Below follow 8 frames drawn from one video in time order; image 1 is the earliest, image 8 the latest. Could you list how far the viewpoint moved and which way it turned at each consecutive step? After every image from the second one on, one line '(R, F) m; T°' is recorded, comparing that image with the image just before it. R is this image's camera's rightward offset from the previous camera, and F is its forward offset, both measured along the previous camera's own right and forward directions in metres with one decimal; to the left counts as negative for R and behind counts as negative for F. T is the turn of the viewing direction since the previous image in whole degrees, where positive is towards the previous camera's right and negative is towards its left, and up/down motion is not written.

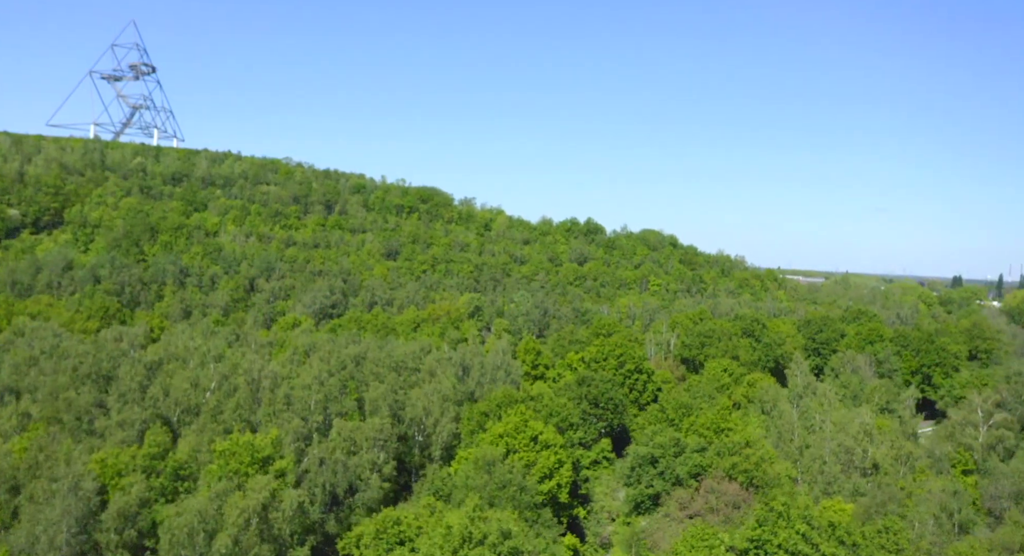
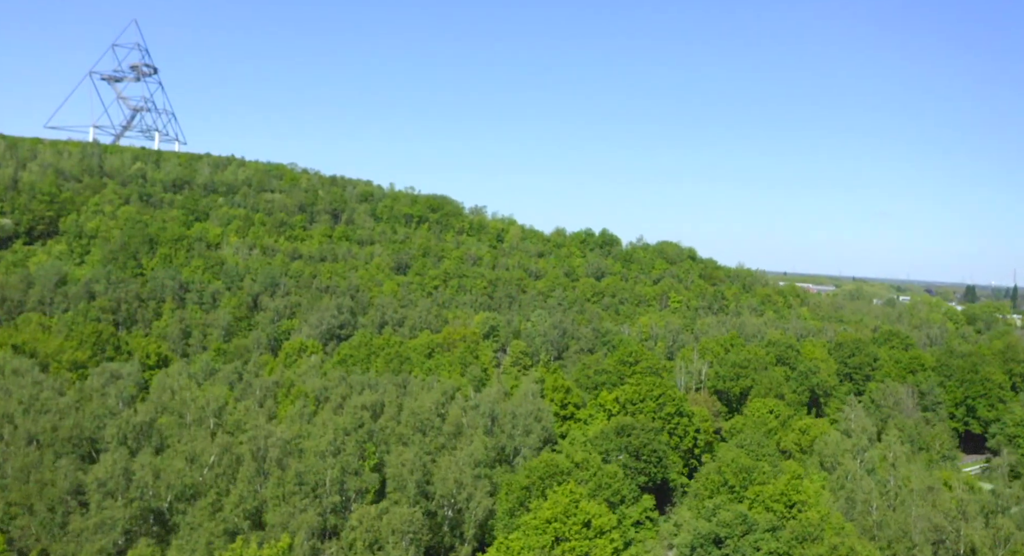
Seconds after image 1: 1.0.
(-1.2, +3.6) m; 0°
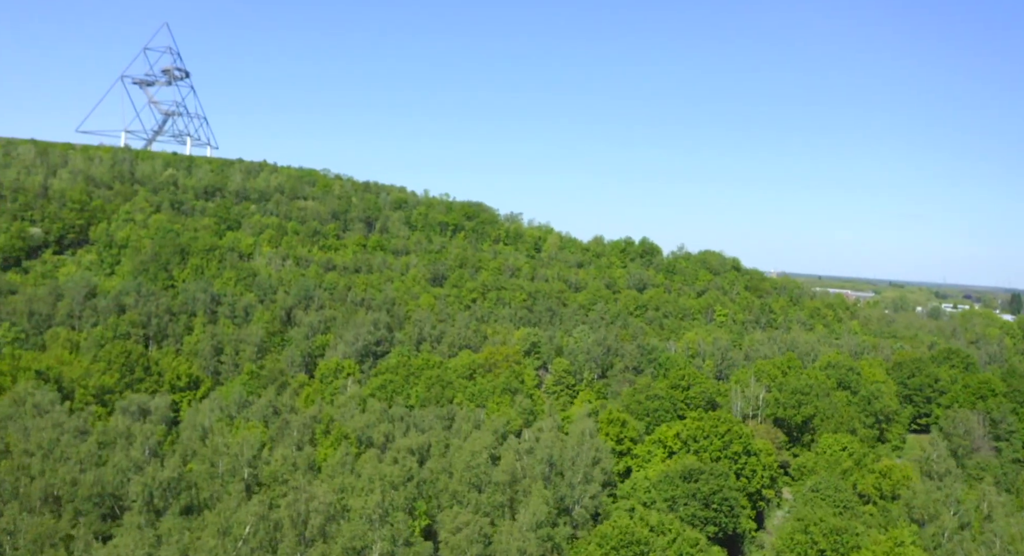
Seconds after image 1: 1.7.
(-1.1, +2.7) m; -2°
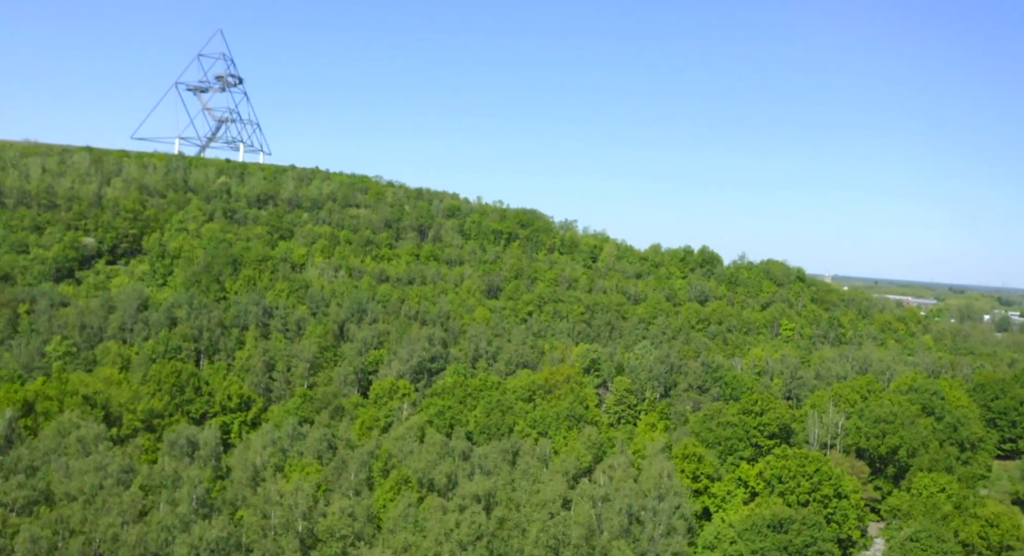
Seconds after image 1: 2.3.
(-0.9, +2.3) m; -3°
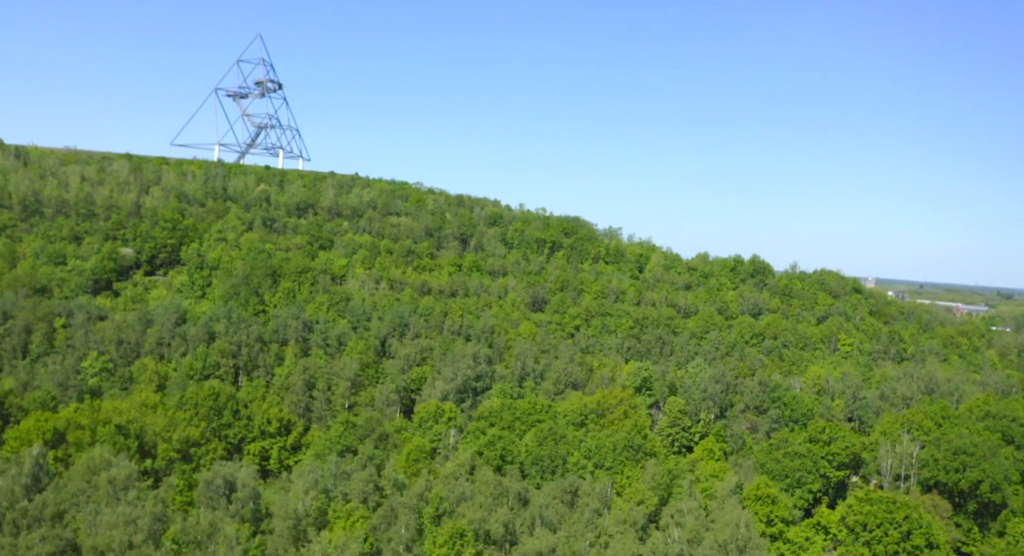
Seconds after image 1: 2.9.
(-0.9, +2.4) m; -2°
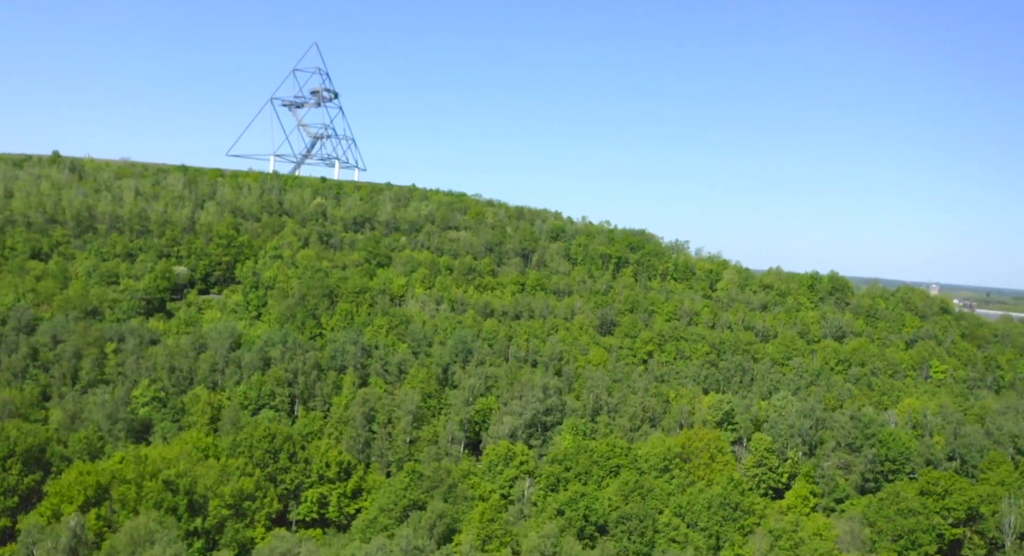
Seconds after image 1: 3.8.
(-1.4, +3.6) m; -3°
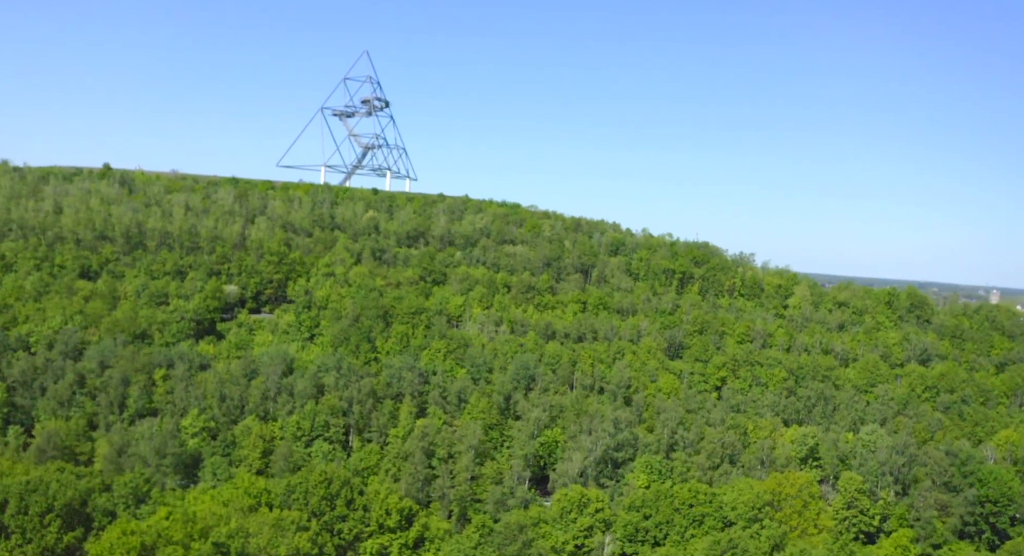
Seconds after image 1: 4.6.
(-1.3, +3.2) m; -3°
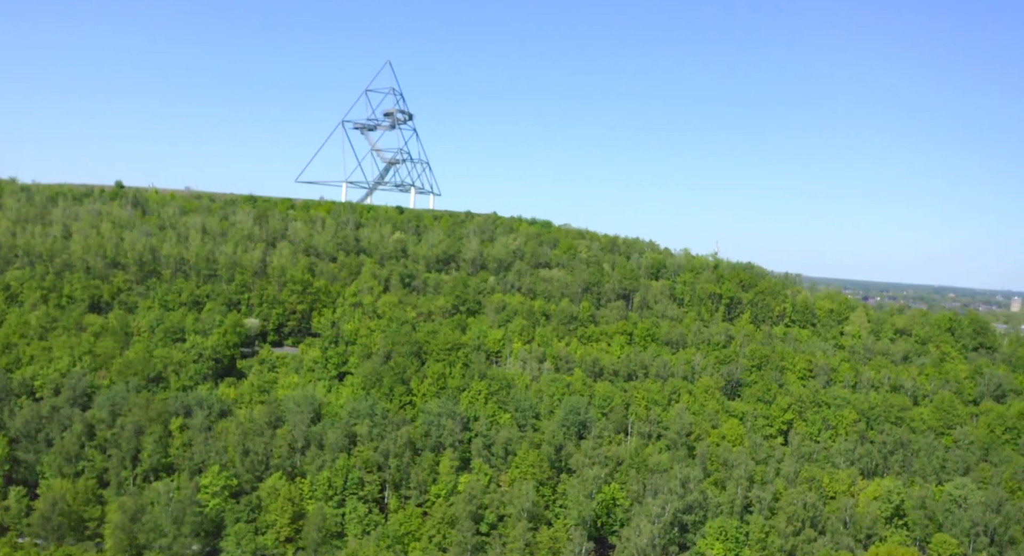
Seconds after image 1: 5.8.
(-2.2, +4.6) m; -1°
